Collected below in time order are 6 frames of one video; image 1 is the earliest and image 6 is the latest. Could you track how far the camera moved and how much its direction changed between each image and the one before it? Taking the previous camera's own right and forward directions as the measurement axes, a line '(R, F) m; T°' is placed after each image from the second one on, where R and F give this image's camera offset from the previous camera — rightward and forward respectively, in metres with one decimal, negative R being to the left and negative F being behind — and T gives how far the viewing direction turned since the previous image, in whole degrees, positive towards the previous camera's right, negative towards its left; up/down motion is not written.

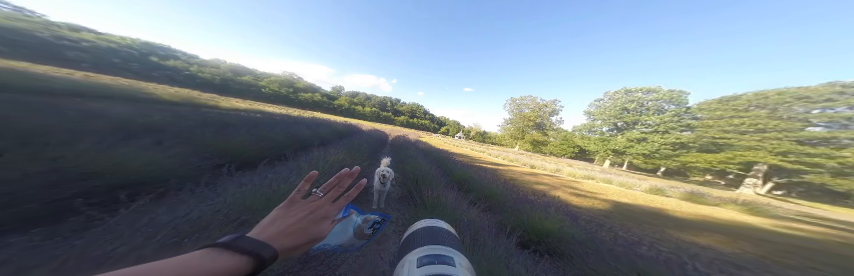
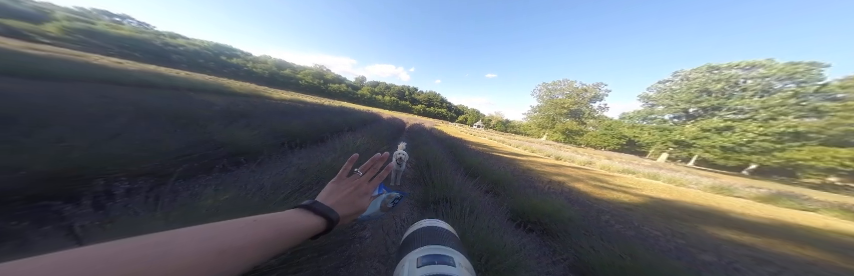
(+0.2, +0.1) m; -8°
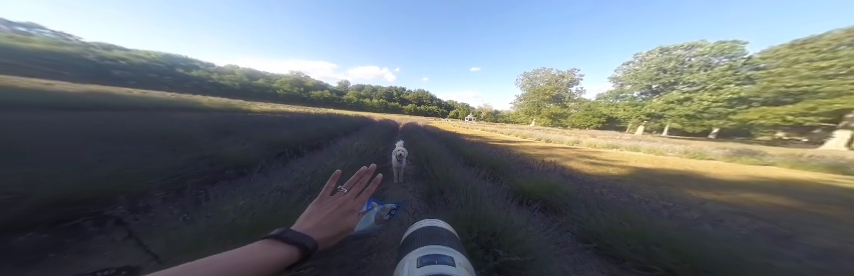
(-0.3, 0.0) m; +4°
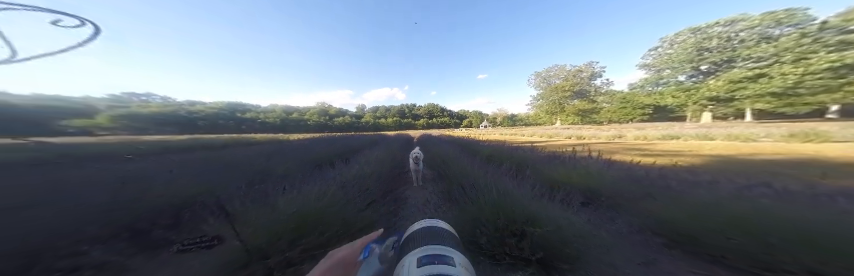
(-0.7, -0.1) m; -4°
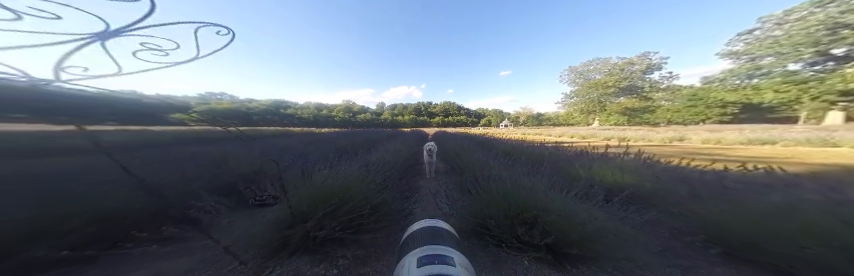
(-0.7, +0.1) m; -5°
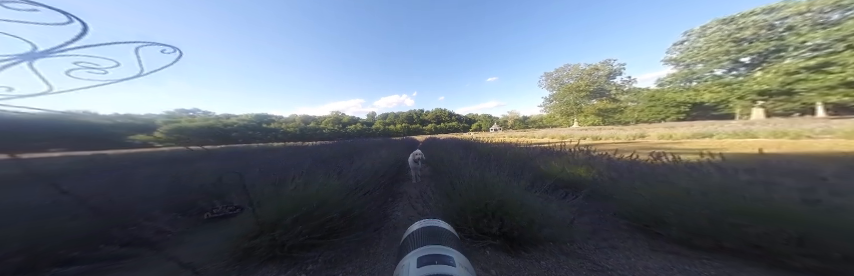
(+0.4, -0.1) m; +2°
